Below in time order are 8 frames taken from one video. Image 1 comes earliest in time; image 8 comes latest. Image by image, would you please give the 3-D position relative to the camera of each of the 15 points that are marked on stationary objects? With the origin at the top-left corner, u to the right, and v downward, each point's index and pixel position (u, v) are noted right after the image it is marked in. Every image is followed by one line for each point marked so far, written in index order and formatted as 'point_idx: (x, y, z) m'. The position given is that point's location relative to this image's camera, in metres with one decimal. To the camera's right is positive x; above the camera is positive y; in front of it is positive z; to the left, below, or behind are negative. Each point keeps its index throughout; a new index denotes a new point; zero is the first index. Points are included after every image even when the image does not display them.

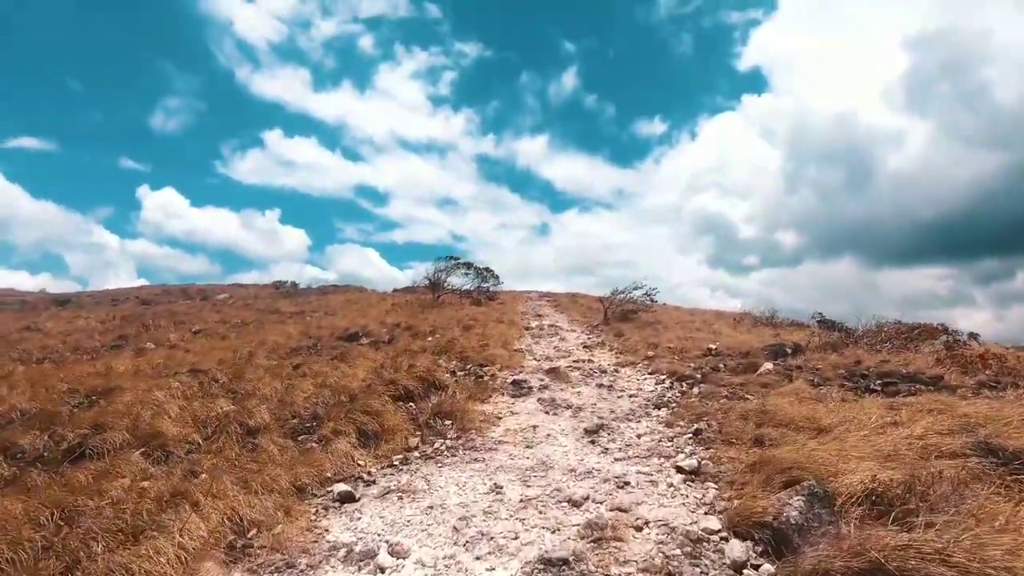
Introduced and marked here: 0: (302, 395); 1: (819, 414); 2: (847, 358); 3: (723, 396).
0: (-4.5, -2.3, +11.4) m
1: (+5.7, -2.4, +10.0) m
2: (+10.7, -2.3, +17.2) m
3: (+4.9, -2.5, +12.5) m
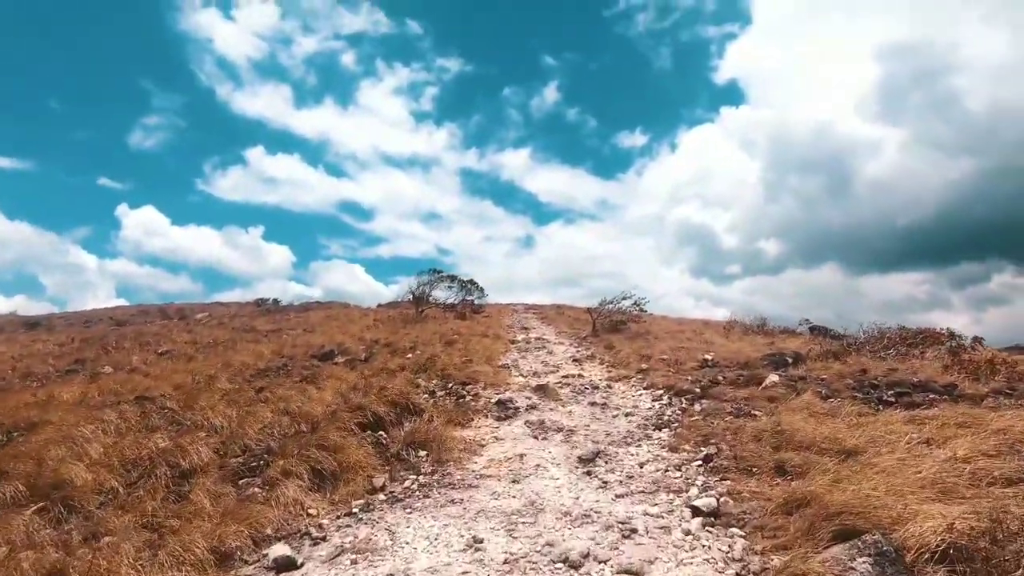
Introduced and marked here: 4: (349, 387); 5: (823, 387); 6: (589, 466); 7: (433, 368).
0: (-4.8, -2.6, +10.1) m
1: (+5.5, -2.4, +8.9) m
2: (+10.3, -2.4, +16.2) m
3: (+4.6, -2.7, +11.3) m
4: (-4.1, -2.6, +13.6) m
5: (+7.9, -2.5, +13.7) m
6: (+1.2, -2.8, +8.5) m
7: (-2.6, -2.7, +17.9) m
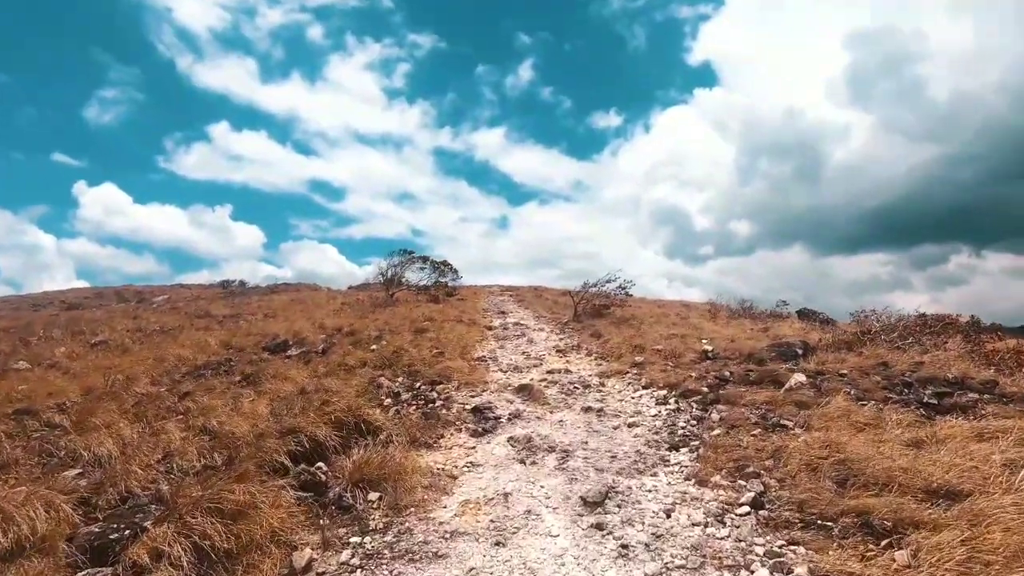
0: (-5.1, -2.4, +7.6) m
1: (+5.2, -2.2, +7.0) m
2: (+9.7, -2.0, +14.5) m
3: (+4.2, -2.4, +9.3) m
4: (-4.6, -2.2, +11.2) m
5: (+7.5, -2.2, +11.8) m
6: (+1.0, -2.7, +6.4) m
7: (-3.3, -2.2, +15.6) m
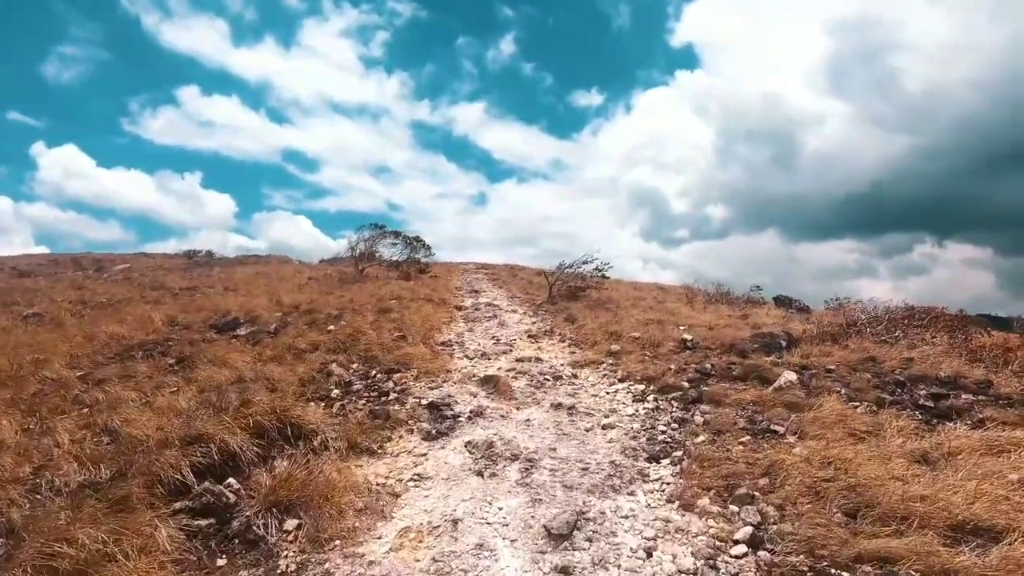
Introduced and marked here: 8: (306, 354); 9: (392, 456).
0: (-5.6, -2.1, +6.2) m
1: (+4.7, -2.2, +6.0) m
2: (+8.8, -1.7, +13.7) m
3: (+3.6, -2.2, +8.4) m
4: (-5.3, -1.8, +9.8) m
5: (+6.7, -2.0, +10.9) m
6: (+0.5, -2.5, +5.3) m
7: (-4.2, -1.6, +14.2) m
8: (-5.3, -1.7, +13.9) m
9: (-1.7, -2.3, +7.4) m
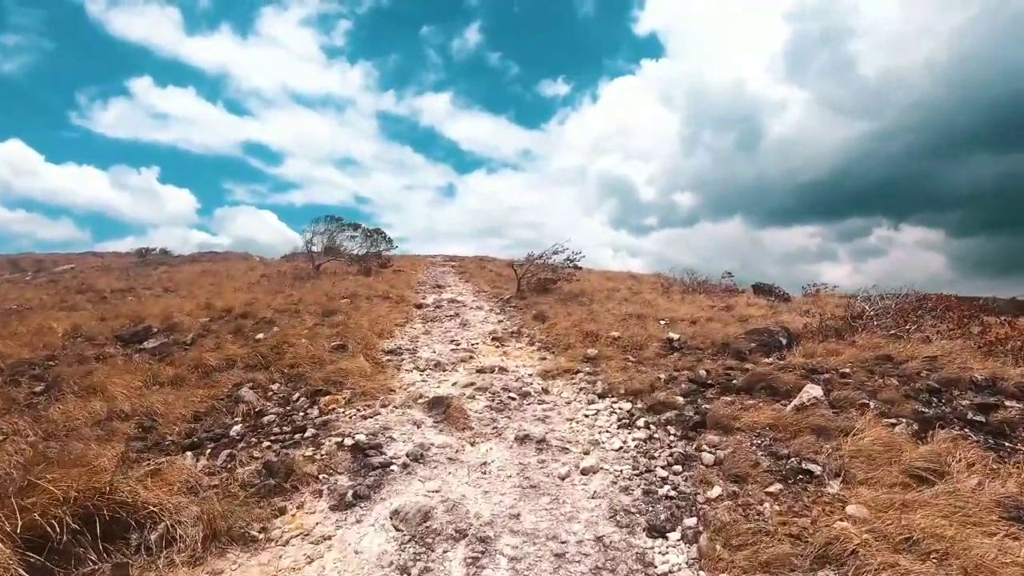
0: (-6.1, -2.3, +3.6) m
1: (+4.2, -2.1, +3.9) m
2: (+7.9, -1.5, +11.8) m
3: (+3.0, -2.2, +6.2) m
4: (-6.0, -1.9, +7.2) m
5: (+6.0, -1.8, +9.0) m
6: (+0.1, -2.6, +3.0) m
7: (-5.1, -1.7, +11.7) m
8: (-6.2, -1.8, +11.3) m
9: (-2.2, -2.4, +5.0) m
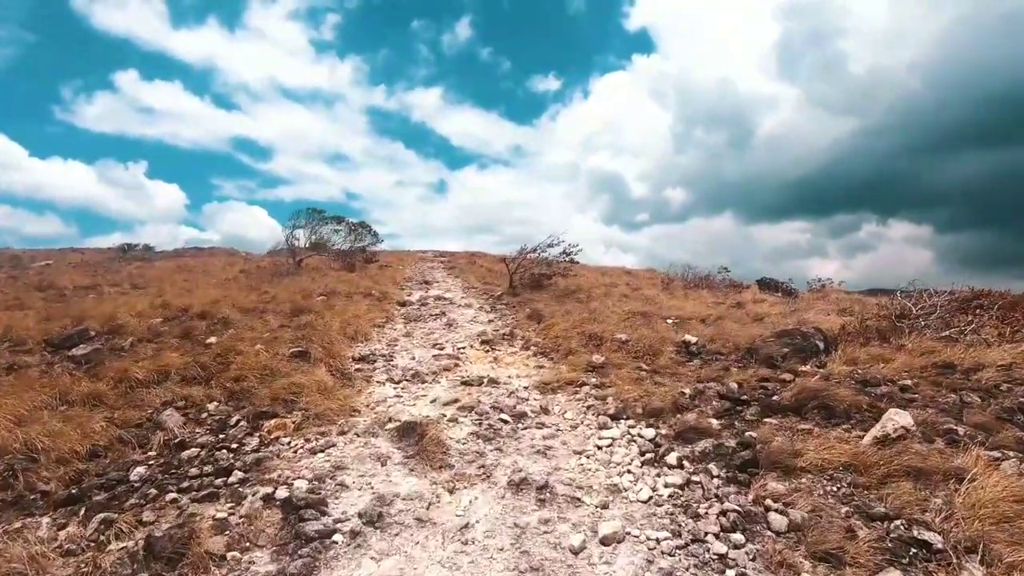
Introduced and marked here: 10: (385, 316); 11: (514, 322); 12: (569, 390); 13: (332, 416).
0: (-6.1, -2.3, +1.6) m
1: (+4.2, -2.1, +2.1) m
2: (+7.8, -1.4, +10.0) m
3: (+2.9, -2.1, +4.3) m
4: (-6.0, -1.9, +5.1) m
5: (+5.9, -1.8, +7.1) m
6: (+0.1, -2.6, +1.1) m
7: (-5.2, -1.6, +9.6) m
8: (-6.4, -1.7, +9.3) m
9: (-2.2, -2.4, +3.0) m
10: (-4.3, -0.9, +18.1) m
11: (0.0, -1.0, +16.4) m
12: (+1.0, -1.8, +9.6) m
13: (-2.7, -1.9, +8.2) m
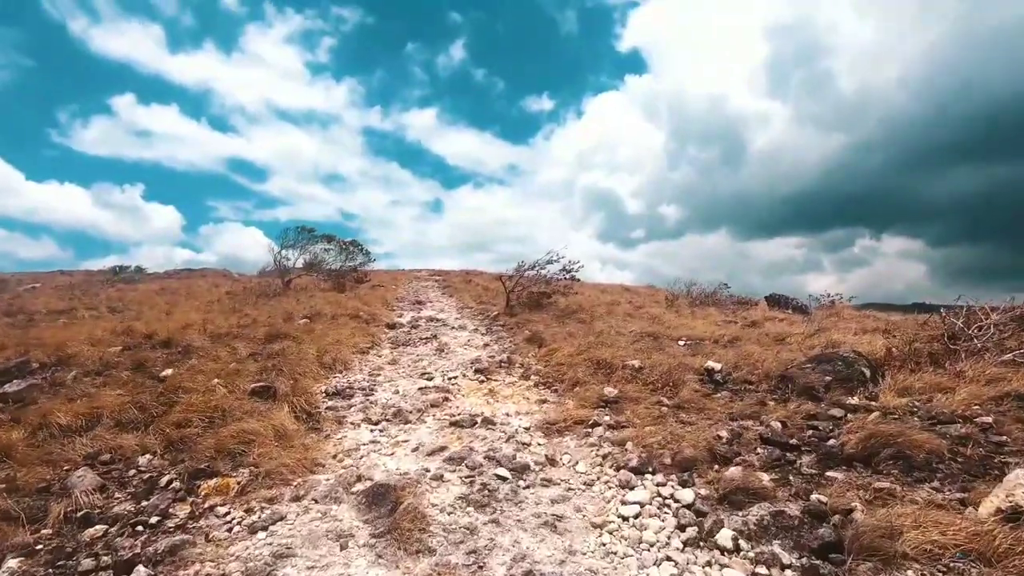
0: (-6.1, -2.4, -0.1) m
1: (+4.2, -2.2, +0.5) m
2: (+7.7, -1.6, +8.5) m
3: (+2.9, -2.3, +2.8) m
4: (-6.0, -2.2, +3.5) m
5: (+5.9, -1.9, +5.6) m
6: (+0.1, -2.7, -0.5) m
7: (-5.3, -2.0, +8.0) m
8: (-6.4, -2.1, +7.6) m
9: (-2.2, -2.5, +1.4) m
10: (-4.4, -1.6, +16.6) m
11: (0.0, -1.6, +14.9) m
12: (+1.0, -2.1, +8.0) m
13: (-2.7, -2.2, +6.6) m
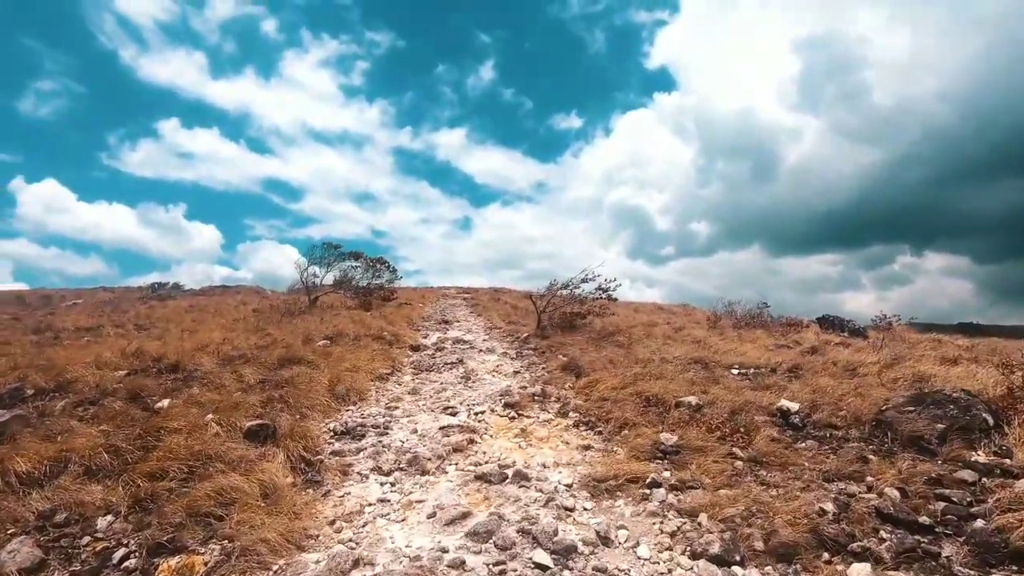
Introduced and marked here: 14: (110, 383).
0: (-6.0, -2.4, -1.3) m
1: (+4.3, -2.2, -1.2) m
2: (+8.2, -2.0, +6.5) m
3: (+3.1, -2.4, +1.1) m
4: (-5.8, -2.3, +2.3) m
5: (+6.2, -2.2, +3.7) m
6: (+0.1, -2.7, -2.1) m
7: (-4.8, -2.3, +6.7) m
8: (-5.9, -2.4, +6.4) m
9: (-2.1, -2.6, 0.0) m
10: (-3.5, -2.2, +15.3) m
11: (+0.8, -2.2, +13.4) m
12: (+1.4, -2.4, +6.4) m
13: (-2.3, -2.5, +5.2) m
14: (-9.1, -2.2, +12.1) m
